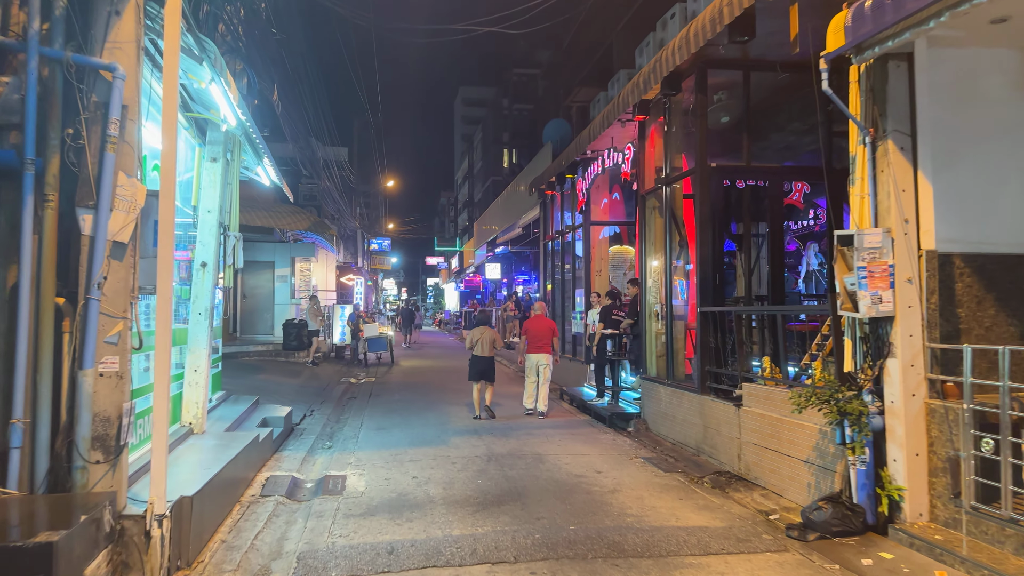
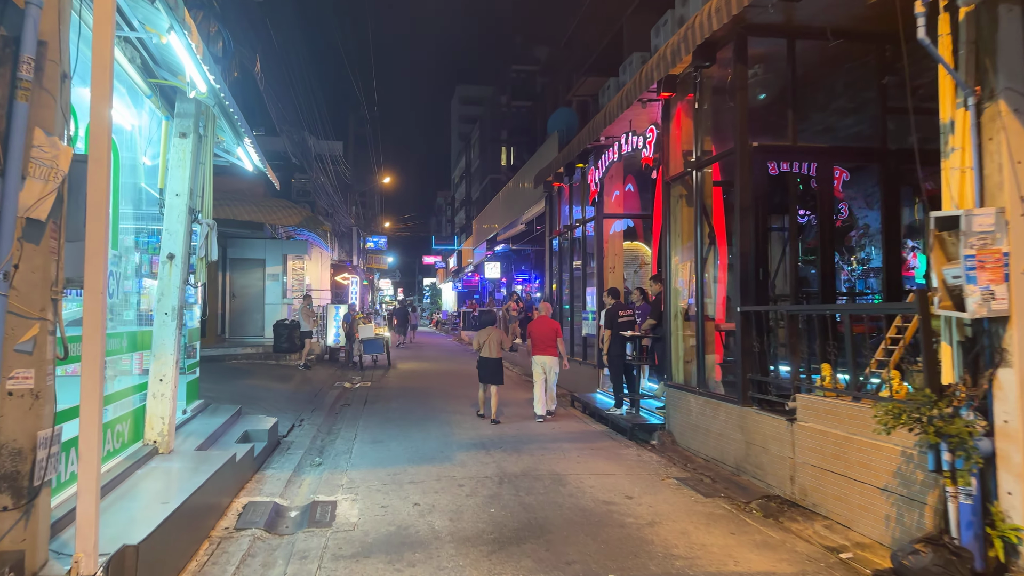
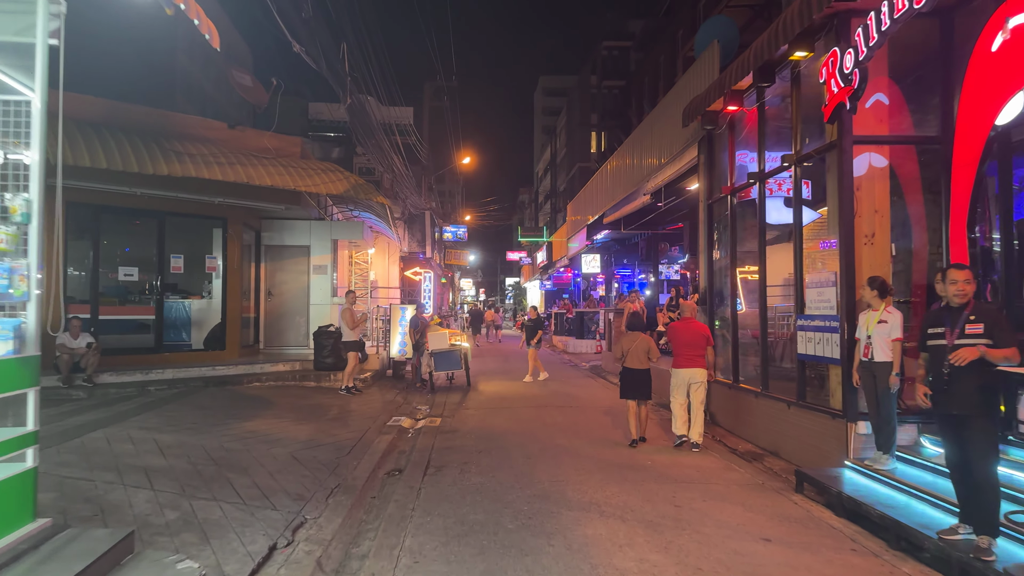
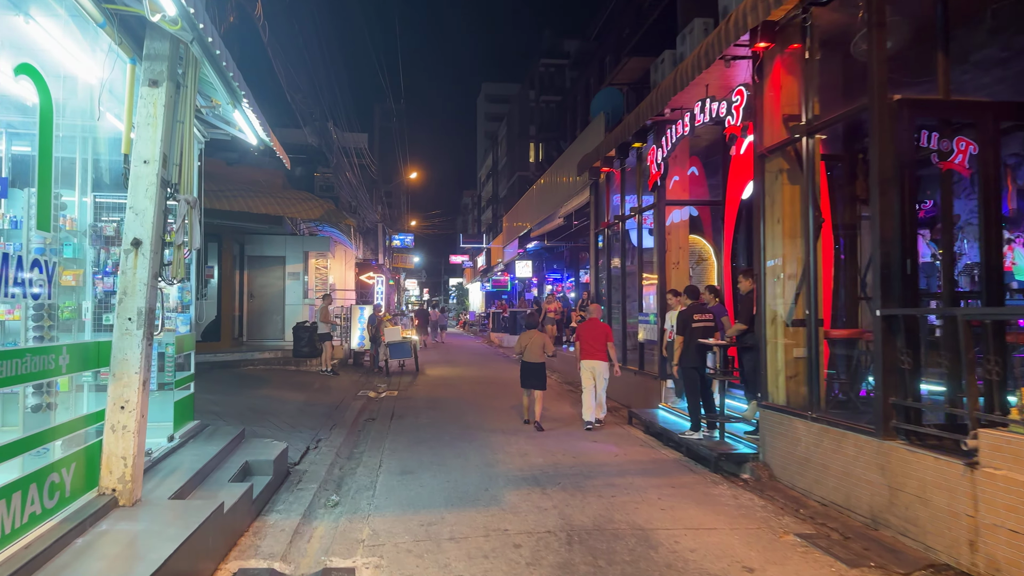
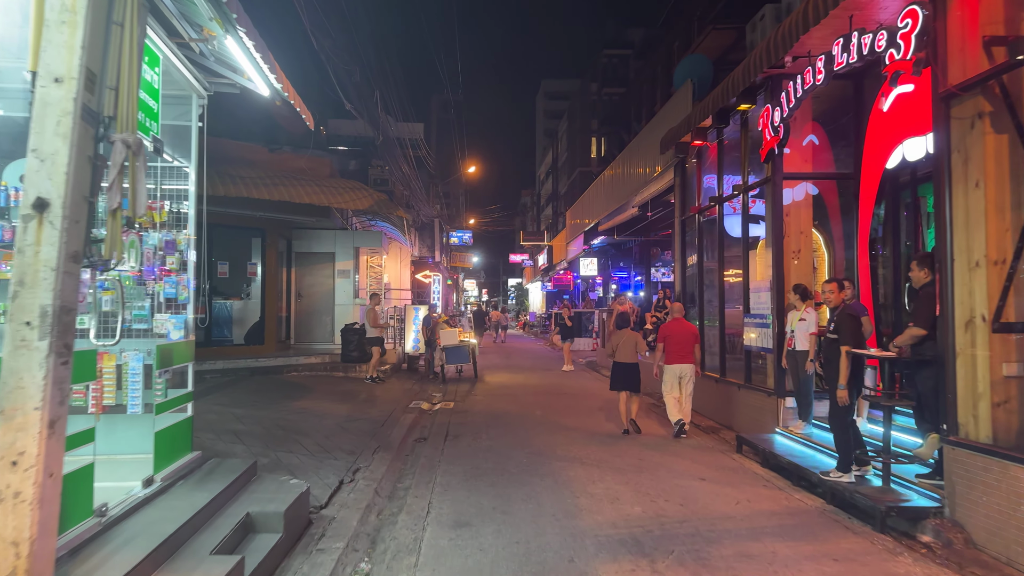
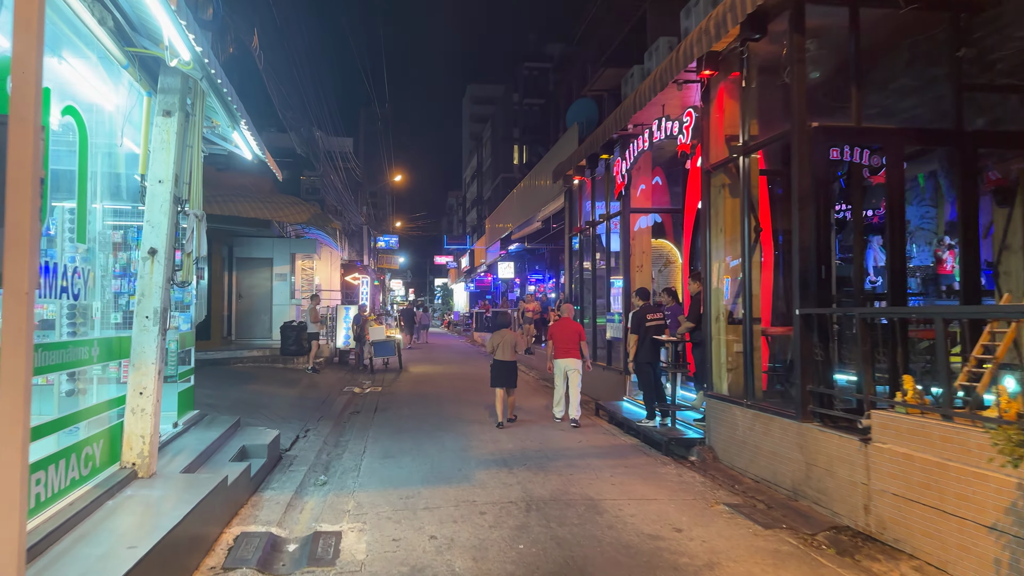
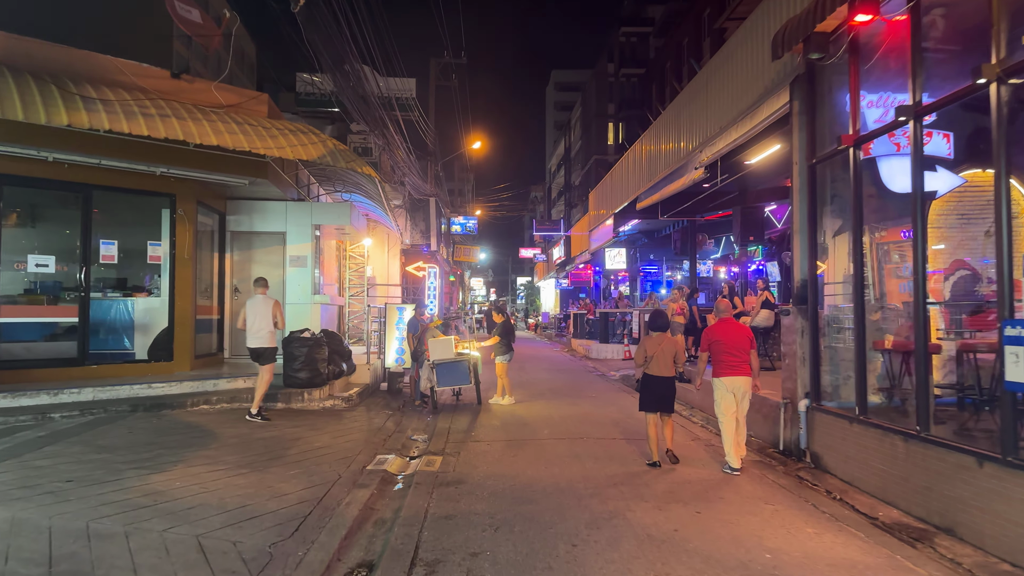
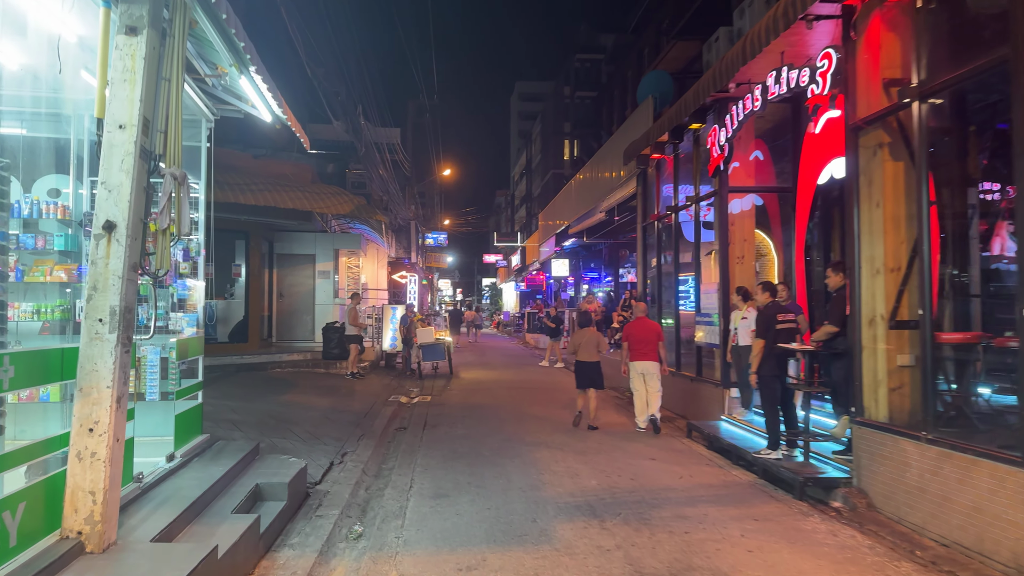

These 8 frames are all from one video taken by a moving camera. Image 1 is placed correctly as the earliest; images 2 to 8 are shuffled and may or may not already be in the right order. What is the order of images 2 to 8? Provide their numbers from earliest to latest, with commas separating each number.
2, 6, 4, 8, 5, 3, 7
